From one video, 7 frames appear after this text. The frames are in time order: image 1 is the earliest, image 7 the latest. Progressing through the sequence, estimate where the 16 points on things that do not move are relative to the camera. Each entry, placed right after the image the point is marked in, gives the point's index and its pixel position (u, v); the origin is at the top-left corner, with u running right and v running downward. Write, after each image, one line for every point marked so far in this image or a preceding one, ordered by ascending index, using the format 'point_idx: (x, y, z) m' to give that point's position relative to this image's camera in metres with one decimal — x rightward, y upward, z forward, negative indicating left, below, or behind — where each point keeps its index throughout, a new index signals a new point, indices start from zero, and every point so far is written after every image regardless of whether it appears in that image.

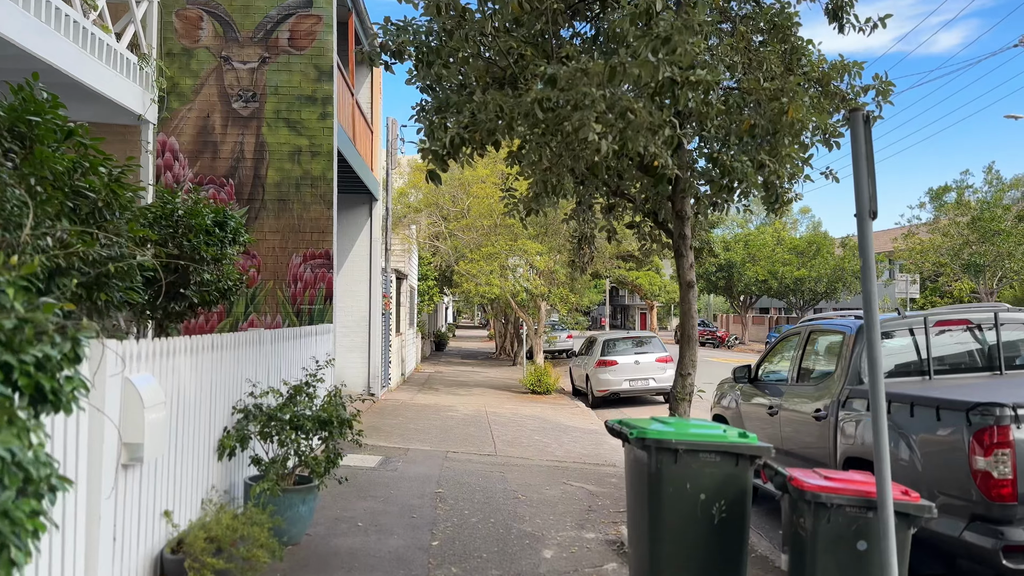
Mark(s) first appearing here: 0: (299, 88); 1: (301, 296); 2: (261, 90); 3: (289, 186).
0: (-2.4, +2.3, +9.2) m
1: (-2.4, -0.1, +9.2) m
2: (-2.9, +2.3, +9.2) m
3: (-2.6, +1.2, +9.2) m
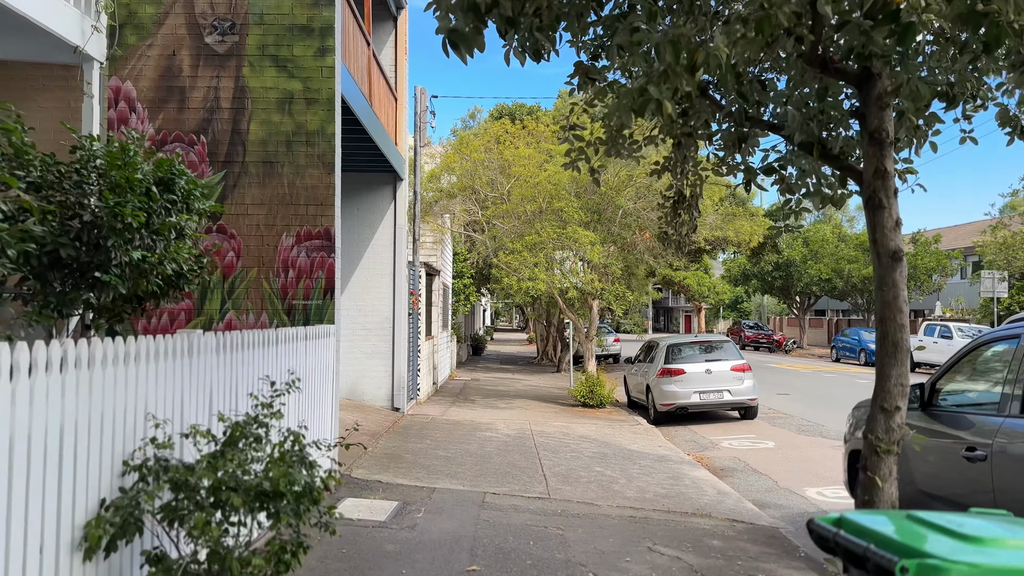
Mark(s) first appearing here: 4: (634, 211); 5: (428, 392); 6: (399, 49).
0: (-1.9, +2.4, +7.0) m
1: (-1.9, 0.0, +7.0) m
2: (-2.4, +2.4, +7.0) m
3: (-2.1, +1.3, +7.0) m
4: (+2.3, +1.5, +14.7) m
5: (-1.5, -1.9, +14.6) m
6: (-1.7, +3.7, +12.4) m
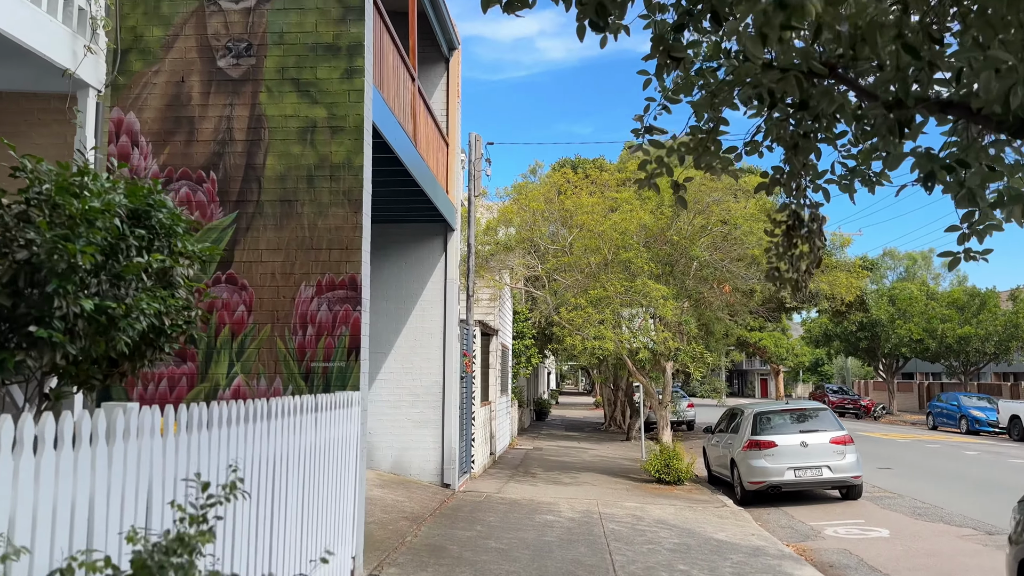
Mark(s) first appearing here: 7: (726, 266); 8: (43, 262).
0: (-1.5, +1.9, +6.1) m
1: (-1.5, -0.4, +5.9) m
2: (-1.9, +1.9, +6.1) m
3: (-1.6, +0.8, +6.0) m
4: (+3.4, +0.5, +13.3) m
5: (-0.5, -2.9, +13.3) m
6: (-0.9, +2.8, +11.5) m
7: (+3.6, +0.4, +13.3) m
8: (-2.2, +0.1, +3.8) m
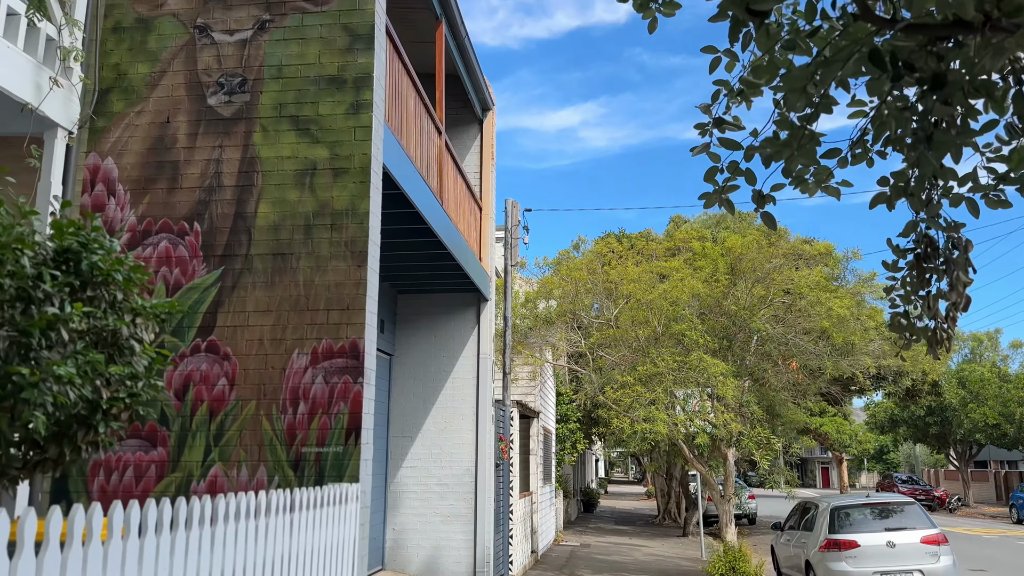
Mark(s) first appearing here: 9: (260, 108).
0: (-1.3, +1.5, +5.3) m
1: (-1.3, -0.9, +4.9) m
2: (-1.7, +1.4, +5.4) m
3: (-1.4, +0.4, +5.1) m
4: (+4.0, -0.7, +12.0) m
5: (+0.2, -4.1, +11.9) m
6: (-0.4, +1.8, +10.7) m
7: (+4.2, -0.8, +12.0) m
8: (-2.1, -0.1, +2.9) m
9: (-1.7, +1.2, +5.3) m
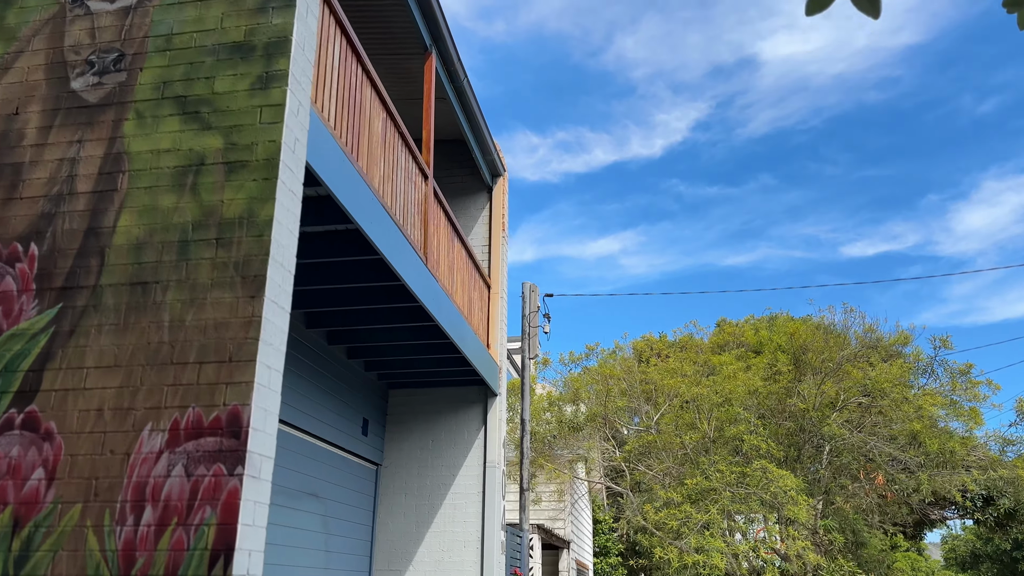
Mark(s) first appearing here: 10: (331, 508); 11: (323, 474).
0: (-1.4, +1.2, +3.9) m
1: (-1.4, -1.0, +3.1) m
2: (-1.8, +1.2, +3.9) m
3: (-1.5, +0.2, +3.5) m
4: (+4.2, -1.9, +9.9) m
5: (+0.4, -5.3, +9.4) m
6: (-0.2, +0.7, +9.2) m
7: (+4.4, -2.0, +9.8) m
8: (-2.4, +0.1, +1.3) m
9: (-1.8, +0.9, +3.8) m
10: (-1.6, -2.0, +7.3) m
11: (-1.7, -1.7, +7.2) m
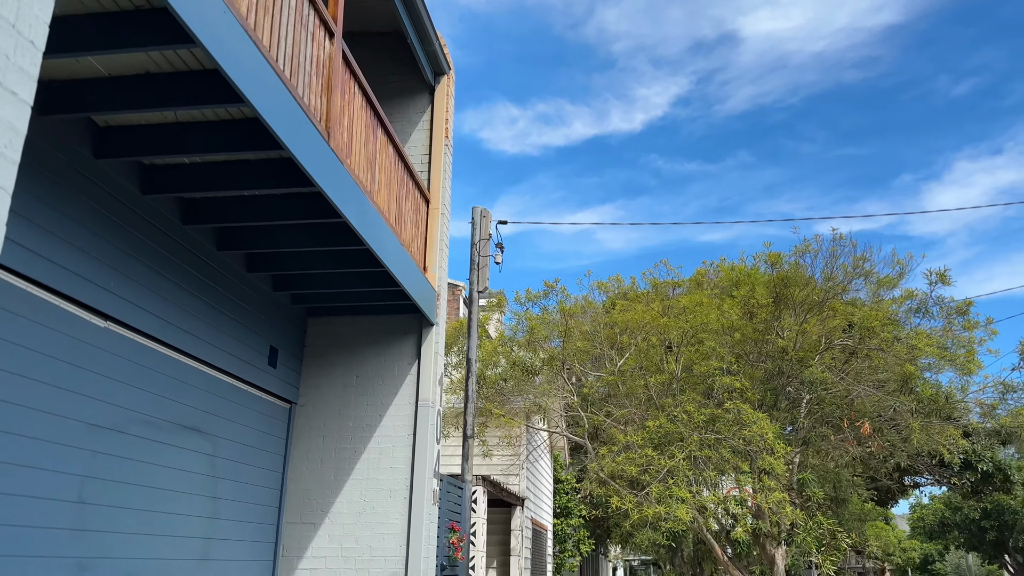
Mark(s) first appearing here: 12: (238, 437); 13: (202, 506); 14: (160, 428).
0: (-1.8, +1.9, +2.6) m
1: (-1.8, -0.4, +1.9) m
2: (-2.2, +1.9, +2.6) m
3: (-1.9, +0.8, +2.3) m
4: (+3.6, -1.1, +8.8) m
5: (-0.2, -4.5, +8.4) m
6: (-0.8, +1.5, +8.0) m
7: (+3.8, -1.2, +8.8) m
8: (-2.7, +0.7, 0.0) m
9: (-2.2, +1.6, +2.5) m
10: (-2.2, -1.2, +6.1) m
11: (-2.2, -0.9, +6.0) m
12: (-2.2, -1.2, +6.3) m
13: (-2.2, -1.6, +5.8) m
14: (-2.3, -0.9, +5.3) m
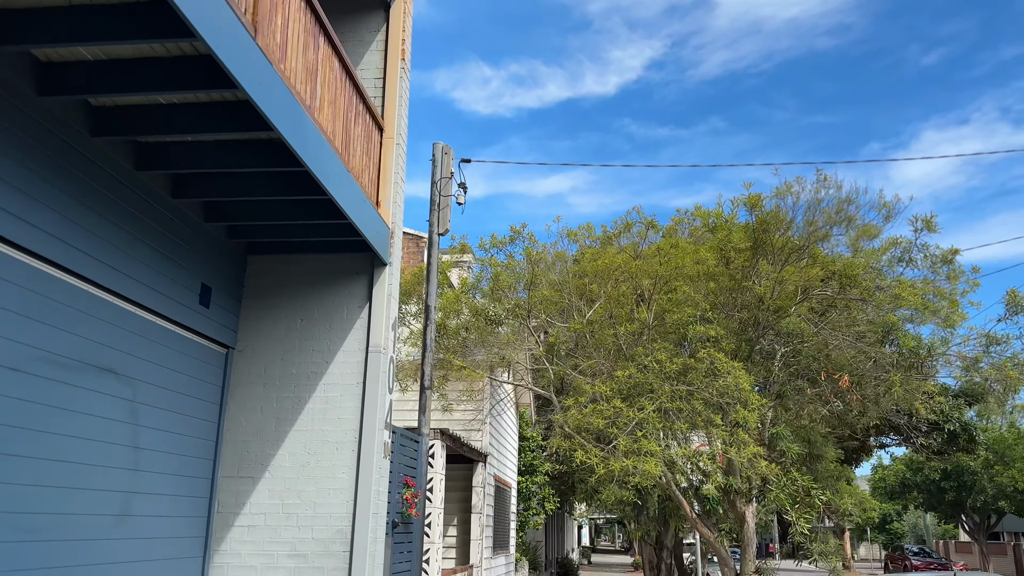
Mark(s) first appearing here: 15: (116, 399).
0: (-2.0, +2.2, +1.8) m
1: (-1.9, -0.1, +1.2) m
2: (-2.4, +2.2, +1.9) m
3: (-2.1, +1.1, +1.6) m
4: (+3.2, -0.5, +8.4) m
5: (-0.6, -3.9, +8.0) m
6: (-1.1, +2.1, +7.3) m
7: (+3.4, -0.6, +8.4) m
8: (-2.8, +0.9, -0.7) m
9: (-2.3, +1.9, +1.8) m
10: (-2.5, -0.7, +5.5) m
11: (-2.5, -0.4, +5.3) m
12: (-2.5, -0.7, +5.7) m
13: (-2.5, -1.1, +5.2) m
14: (-2.6, -0.5, +4.7) m
15: (-2.5, -0.7, +5.1) m
